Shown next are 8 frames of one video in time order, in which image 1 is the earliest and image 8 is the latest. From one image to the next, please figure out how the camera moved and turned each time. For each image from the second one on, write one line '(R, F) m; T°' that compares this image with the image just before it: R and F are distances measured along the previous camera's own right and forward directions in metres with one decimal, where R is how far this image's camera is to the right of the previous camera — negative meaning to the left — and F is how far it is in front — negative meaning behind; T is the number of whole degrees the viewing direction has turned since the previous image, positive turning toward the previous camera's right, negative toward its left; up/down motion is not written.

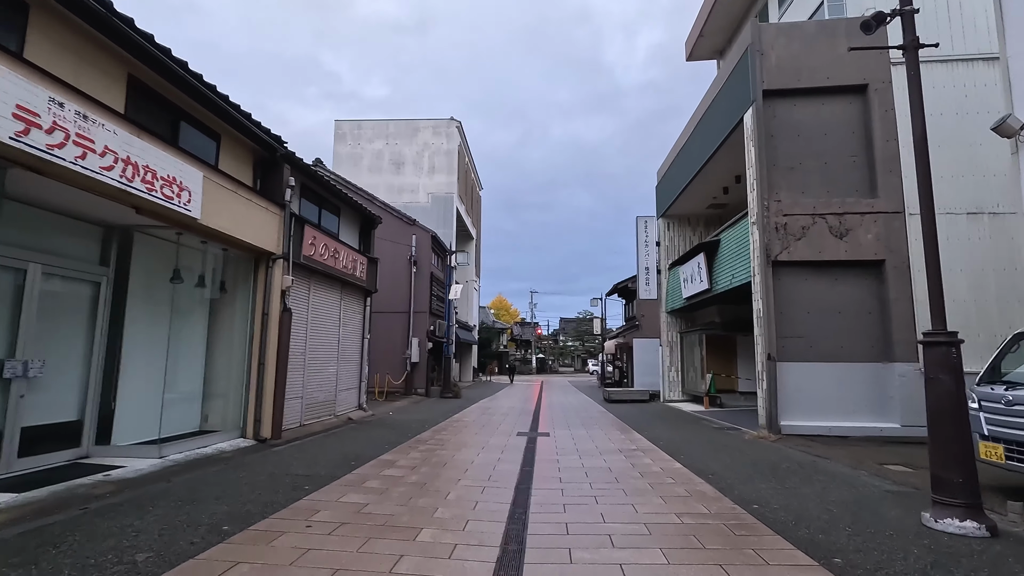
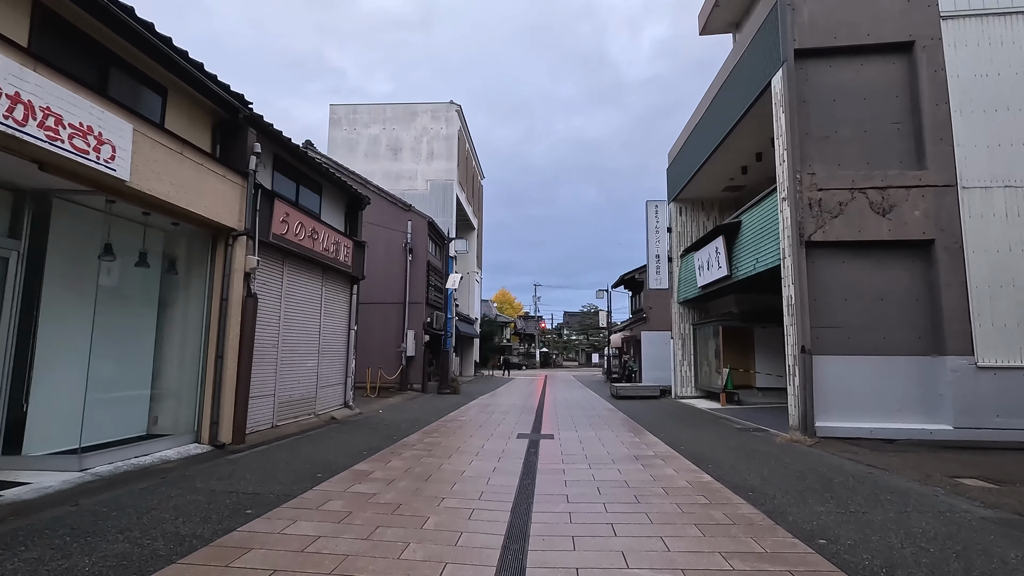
(+0.1, +1.2) m; 0°
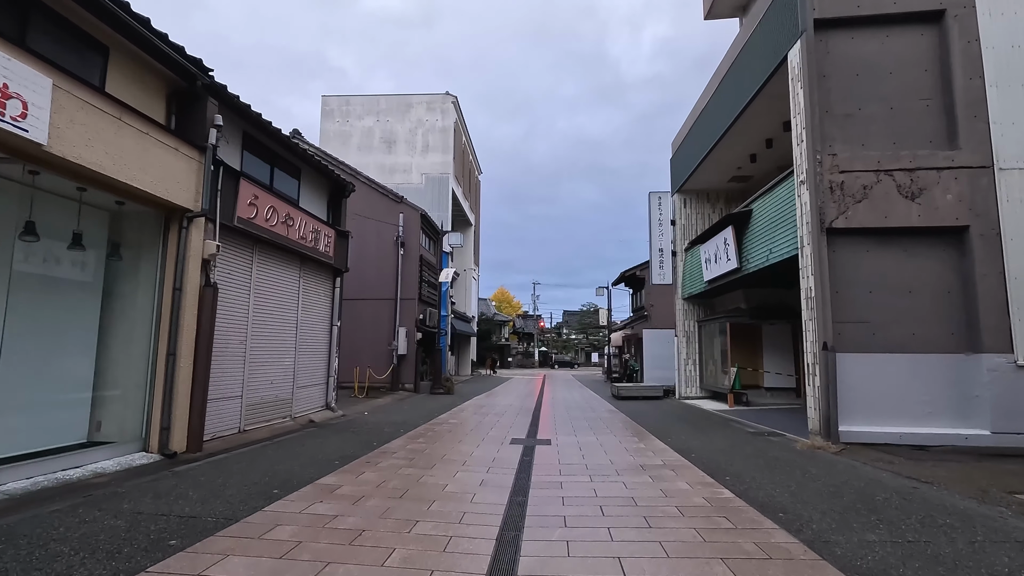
(+0.1, +0.9) m; 0°
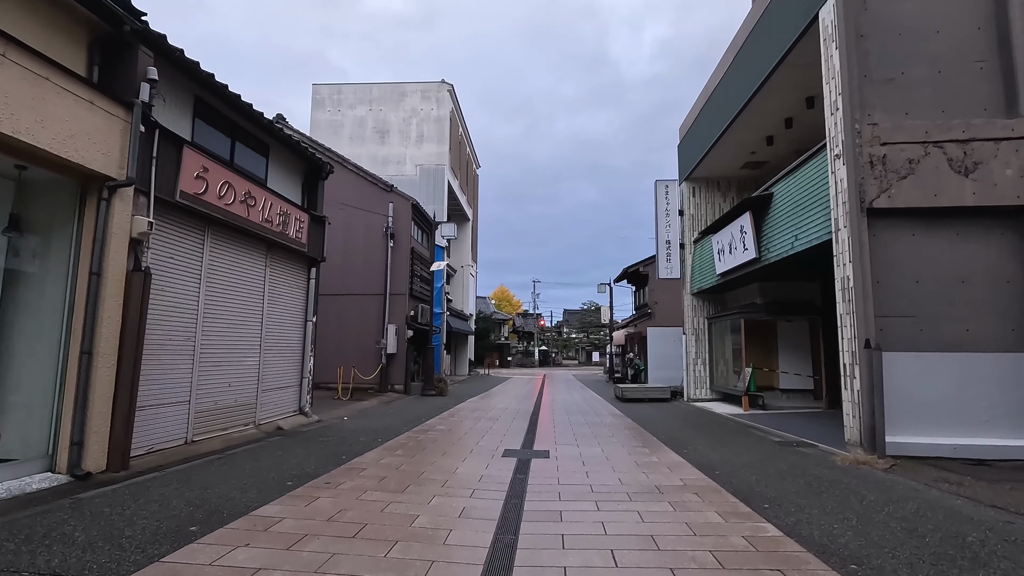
(+0.1, +1.2) m; 0°
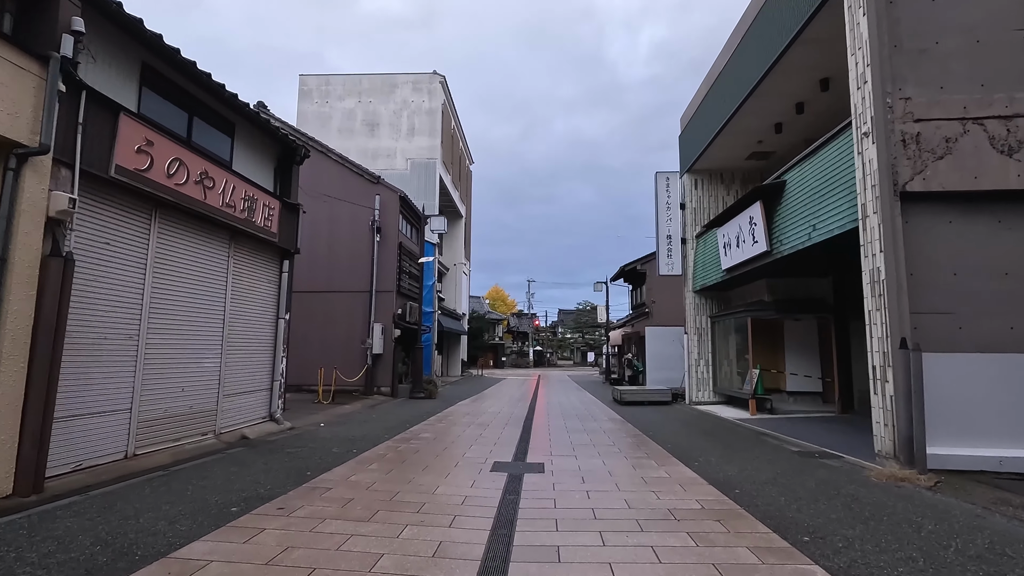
(+0.1, +0.9) m; +1°
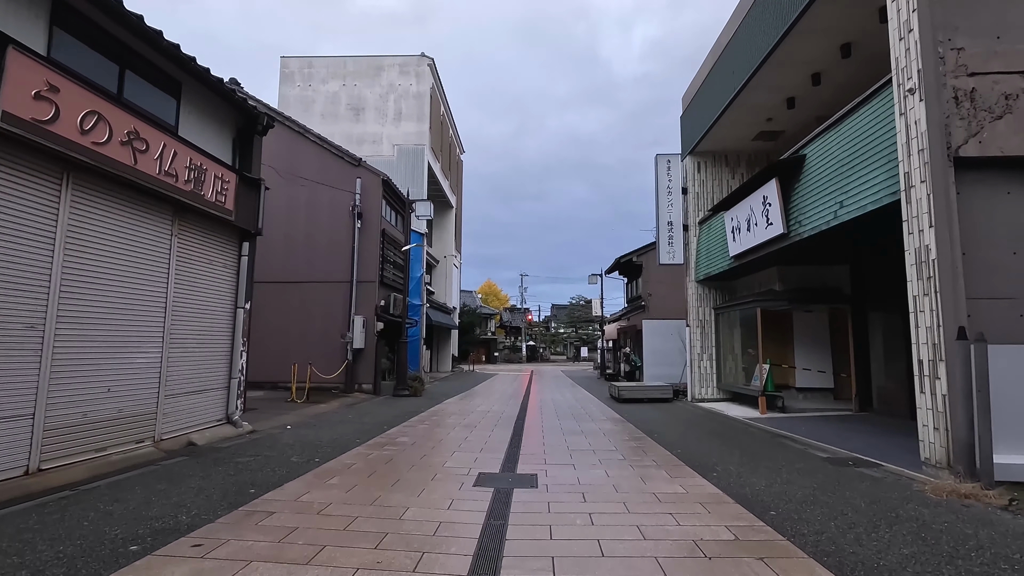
(+0.1, +1.0) m; +1°
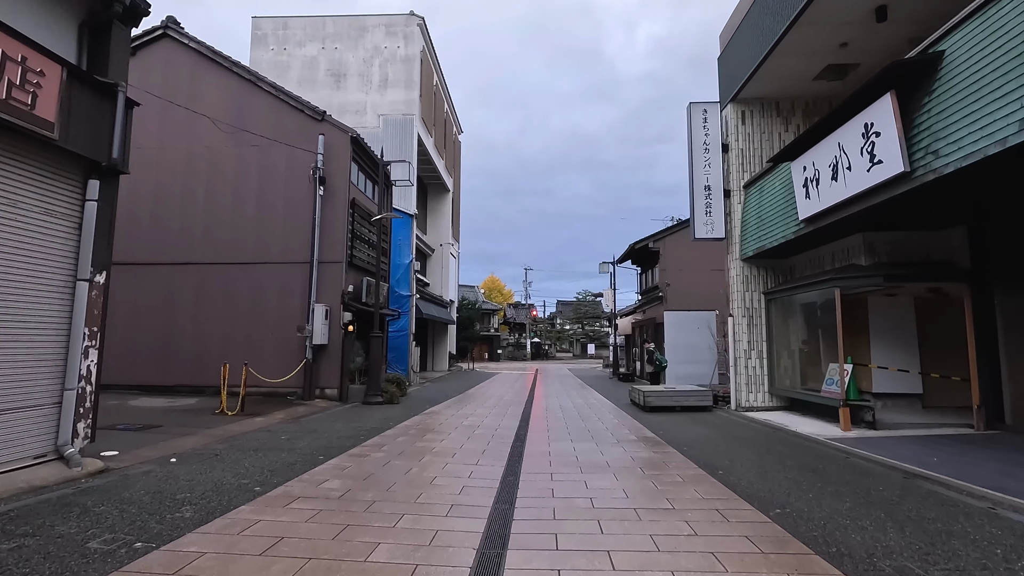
(+0.1, +3.0) m; -1°
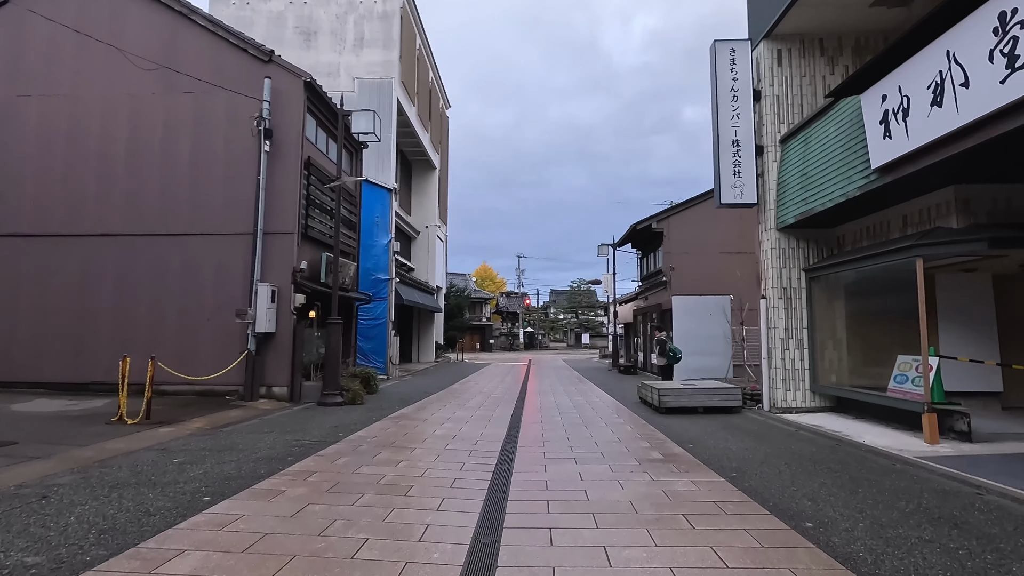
(+0.1, +2.1) m; +1°
